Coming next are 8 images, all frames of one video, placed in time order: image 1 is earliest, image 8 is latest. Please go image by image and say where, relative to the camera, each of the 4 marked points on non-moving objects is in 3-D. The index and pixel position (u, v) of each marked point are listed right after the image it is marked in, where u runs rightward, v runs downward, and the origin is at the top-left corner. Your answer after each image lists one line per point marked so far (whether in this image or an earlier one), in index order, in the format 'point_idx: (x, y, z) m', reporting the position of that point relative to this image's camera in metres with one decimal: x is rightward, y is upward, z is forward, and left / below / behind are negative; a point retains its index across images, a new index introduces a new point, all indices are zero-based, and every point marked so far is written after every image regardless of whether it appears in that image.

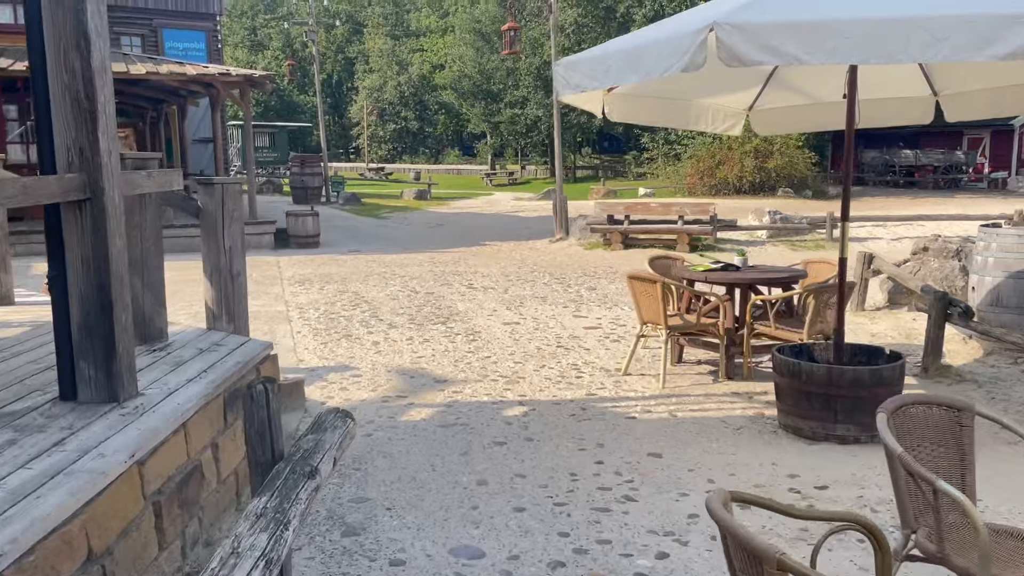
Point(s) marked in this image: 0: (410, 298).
0: (-1.1, -0.1, +8.8) m
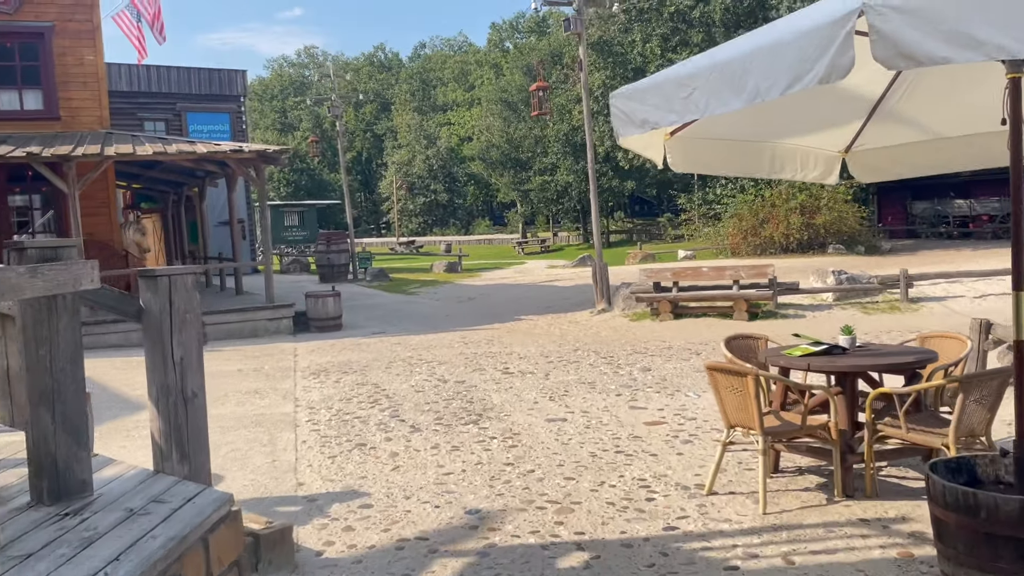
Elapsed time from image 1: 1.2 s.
0: (-0.7, -1.0, +7.7) m
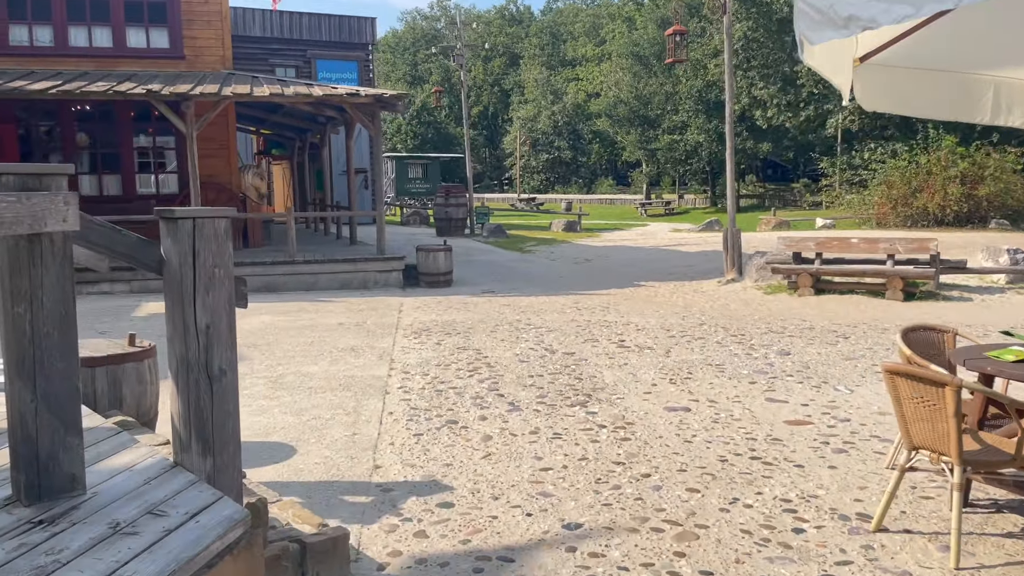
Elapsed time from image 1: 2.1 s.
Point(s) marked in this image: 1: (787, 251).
0: (+0.3, -0.6, +6.9) m
1: (+3.7, +0.5, +11.2) m
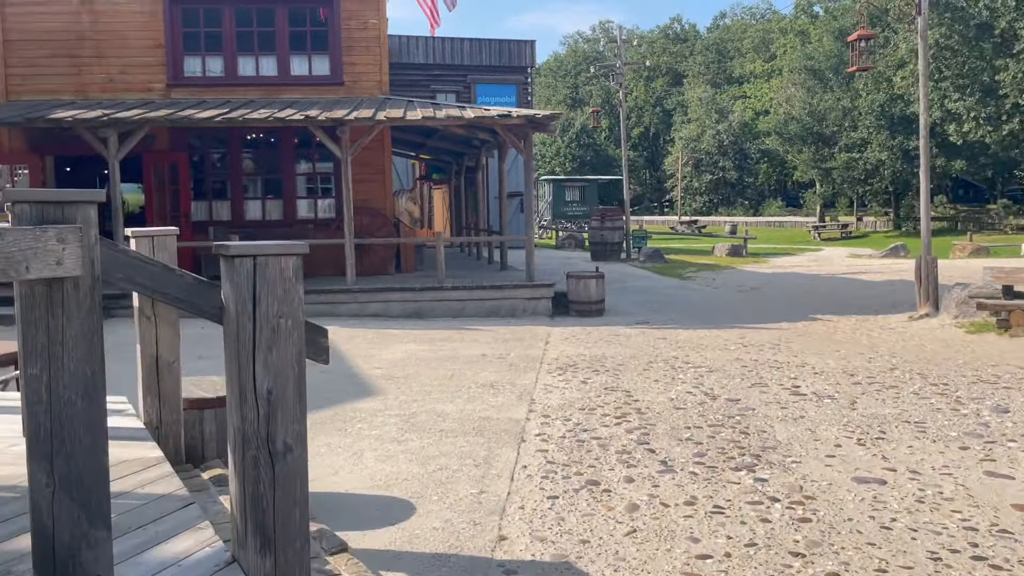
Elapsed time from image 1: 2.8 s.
0: (+1.4, -0.9, +6.0) m
1: (+5.6, +0.1, +9.6) m
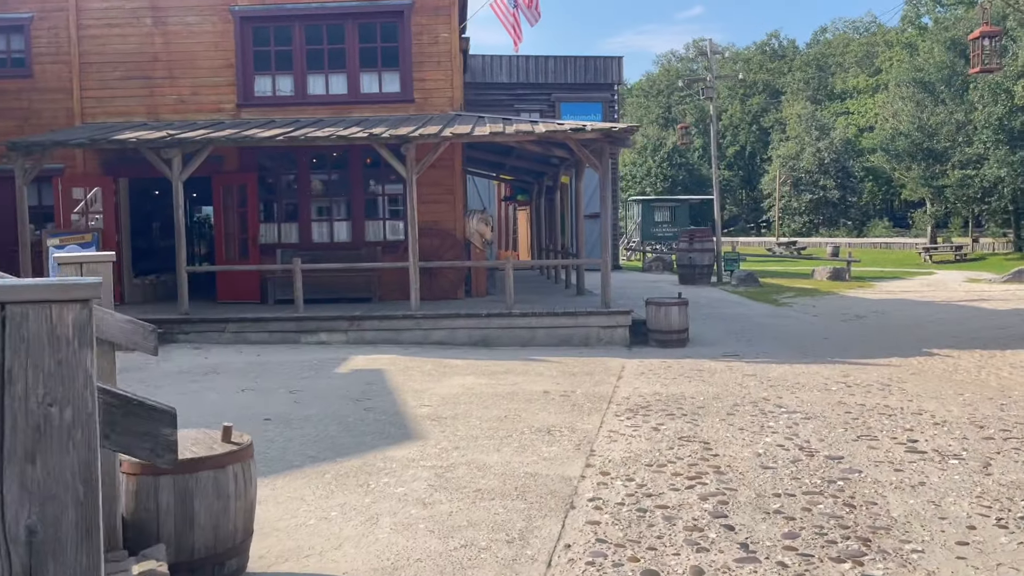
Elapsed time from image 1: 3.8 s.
0: (+1.7, -1.1, +5.0) m
1: (+6.3, -0.3, +8.1) m
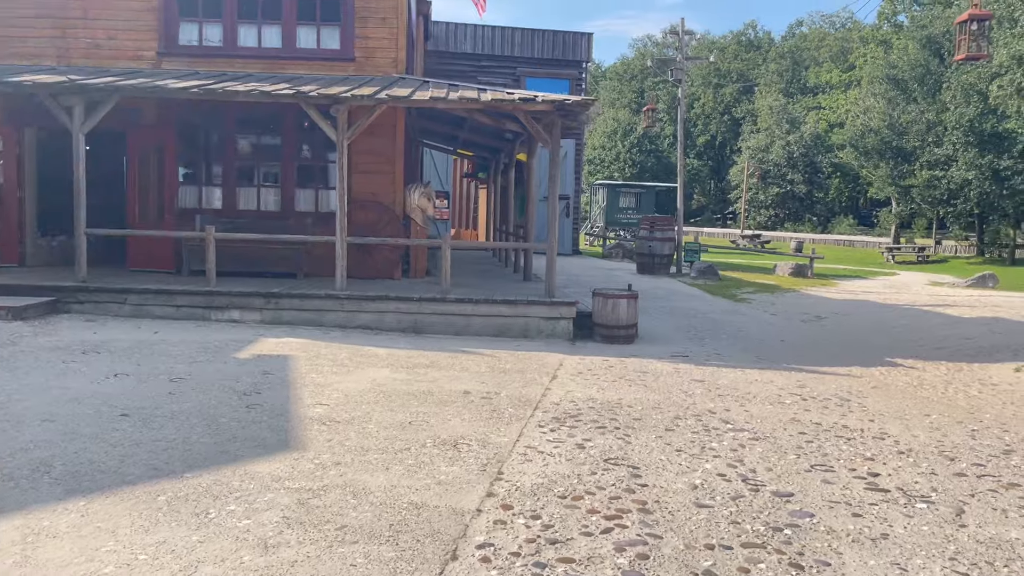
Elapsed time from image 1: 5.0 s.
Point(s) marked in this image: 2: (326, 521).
0: (+1.1, -1.1, +4.1) m
1: (+5.7, -0.4, +7.4) m
2: (-0.9, -1.1, +3.8) m
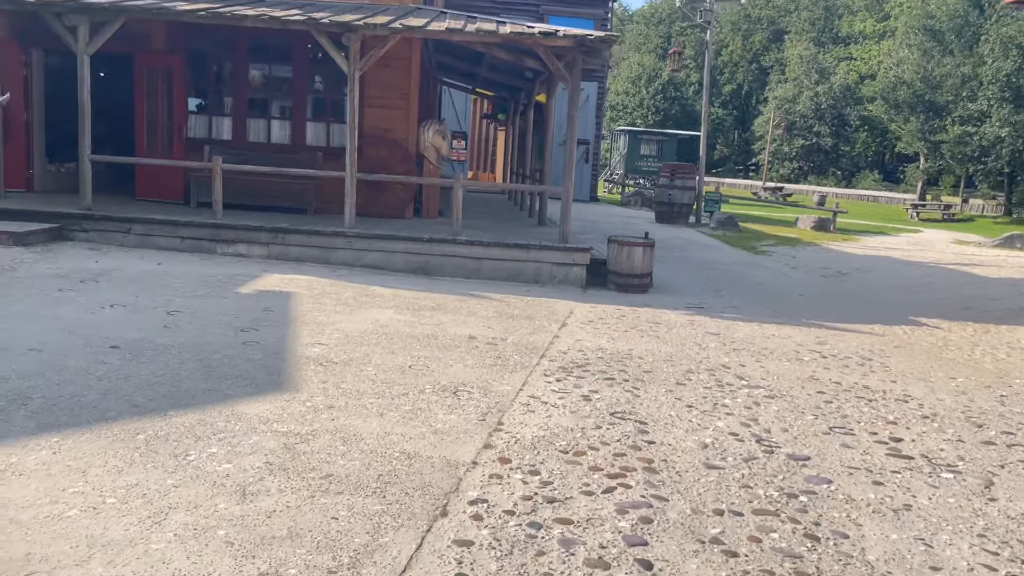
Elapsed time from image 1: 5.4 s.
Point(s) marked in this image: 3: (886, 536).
0: (+1.1, -0.9, +3.9) m
1: (+5.7, -0.1, +7.0) m
2: (-0.9, -0.8, +3.6) m
3: (+1.6, -1.0, +3.4) m
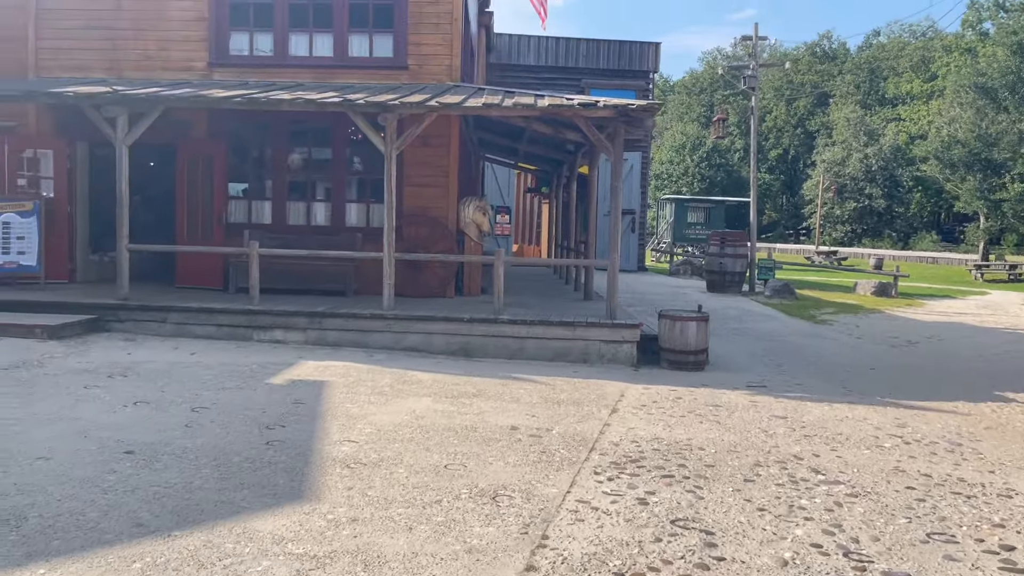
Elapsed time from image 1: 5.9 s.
0: (+1.3, -1.3, +3.3) m
1: (+6.1, -0.7, +6.2) m
2: (-0.7, -1.2, +3.1) m
3: (+1.7, -1.3, +2.8) m
